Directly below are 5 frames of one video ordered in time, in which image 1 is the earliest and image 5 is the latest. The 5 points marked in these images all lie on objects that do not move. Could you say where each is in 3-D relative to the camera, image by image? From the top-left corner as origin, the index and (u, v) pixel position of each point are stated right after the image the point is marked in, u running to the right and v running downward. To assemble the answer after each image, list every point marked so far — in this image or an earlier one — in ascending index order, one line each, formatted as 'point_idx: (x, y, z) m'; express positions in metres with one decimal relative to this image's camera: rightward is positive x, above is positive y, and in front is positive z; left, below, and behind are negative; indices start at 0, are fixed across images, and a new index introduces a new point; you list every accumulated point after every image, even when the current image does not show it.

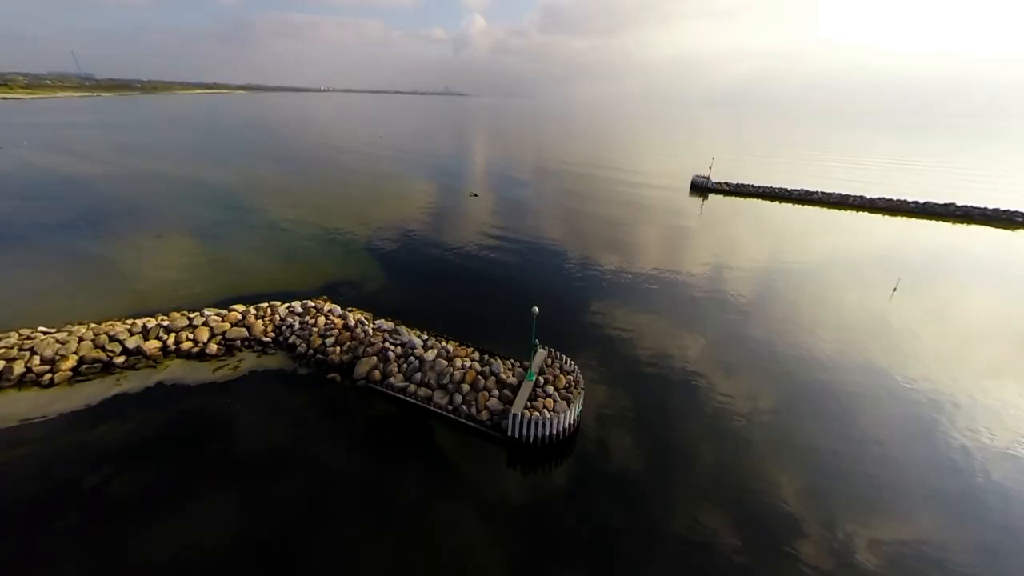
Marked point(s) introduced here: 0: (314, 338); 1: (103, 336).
0: (-8.5, -2.3, +19.5) m
1: (-16.5, -2.0, +18.4) m
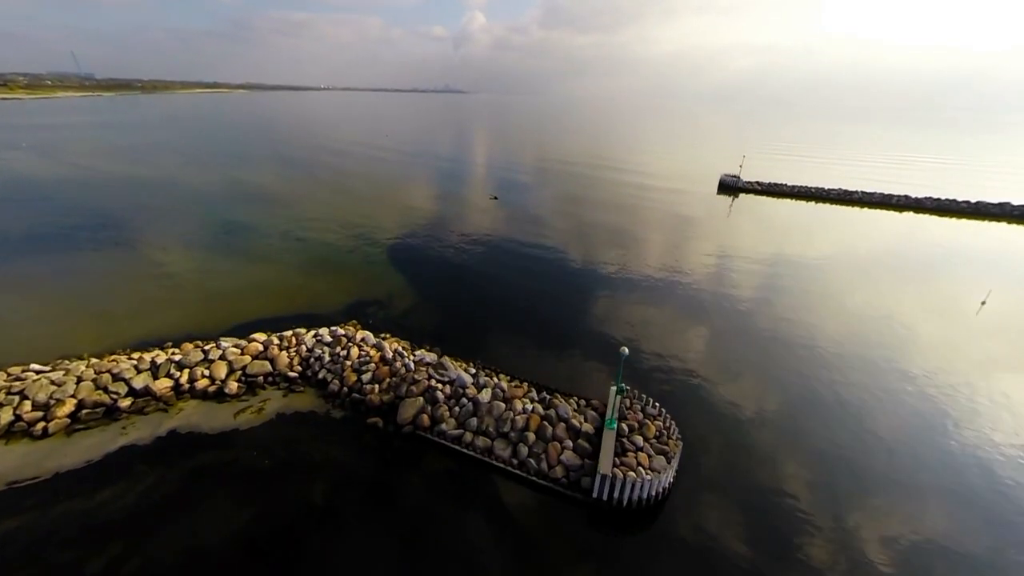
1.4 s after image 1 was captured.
0: (-6.1, -3.3, +17.0) m
1: (-14.2, -3.0, +15.8) m
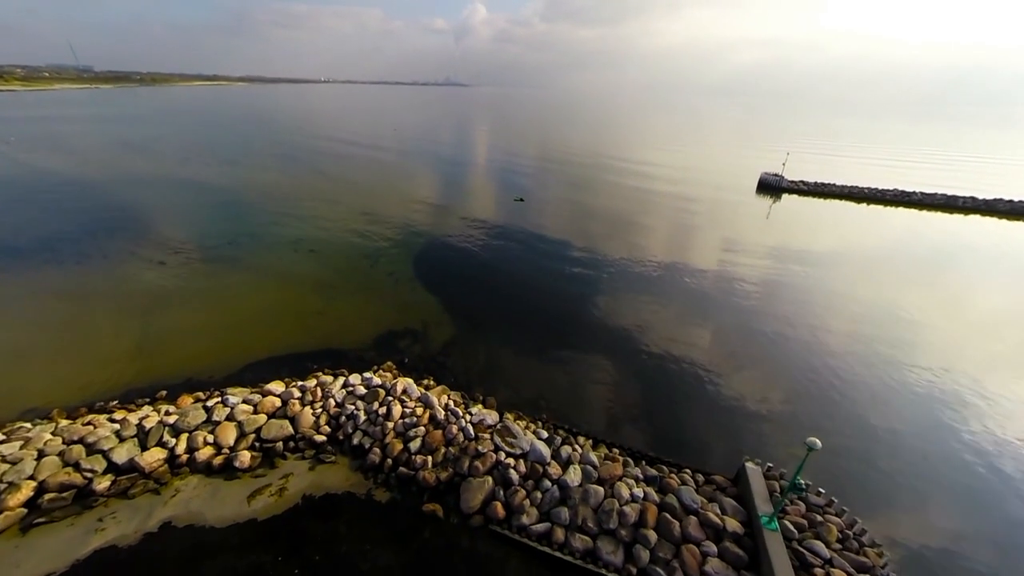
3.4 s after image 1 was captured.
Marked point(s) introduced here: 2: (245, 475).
0: (-3.5, -4.5, +13.2) m
1: (-11.6, -4.2, +12.1) m
2: (-7.4, -5.1, +12.5) m
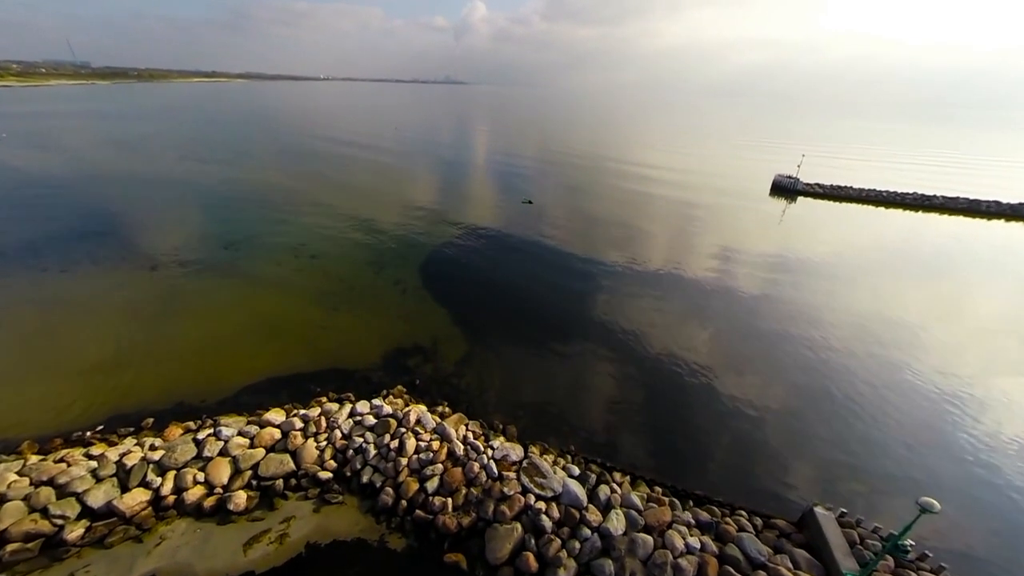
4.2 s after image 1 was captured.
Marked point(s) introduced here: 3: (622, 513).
0: (-2.7, -4.9, +11.7) m
1: (-10.8, -4.6, +10.5) m
2: (-6.6, -5.6, +11.0) m
3: (+2.6, -5.3, +10.9) m
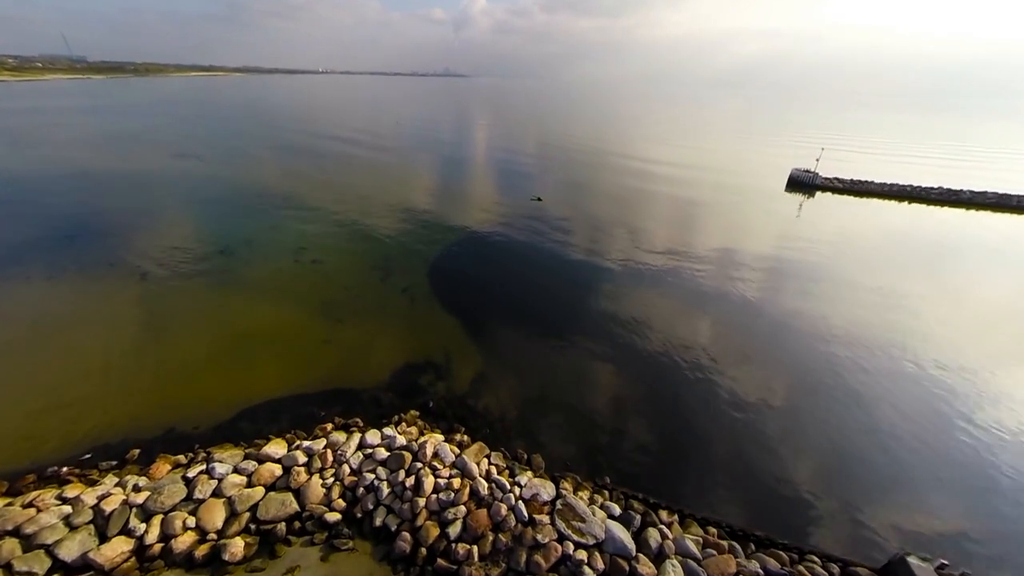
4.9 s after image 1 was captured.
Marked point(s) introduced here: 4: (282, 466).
0: (-1.9, -5.2, +10.3) m
1: (-10.0, -5.0, +9.1) m
2: (-5.8, -5.9, +9.6) m
3: (+3.4, -5.6, +9.4) m
4: (-5.8, -4.2, +11.4) m
